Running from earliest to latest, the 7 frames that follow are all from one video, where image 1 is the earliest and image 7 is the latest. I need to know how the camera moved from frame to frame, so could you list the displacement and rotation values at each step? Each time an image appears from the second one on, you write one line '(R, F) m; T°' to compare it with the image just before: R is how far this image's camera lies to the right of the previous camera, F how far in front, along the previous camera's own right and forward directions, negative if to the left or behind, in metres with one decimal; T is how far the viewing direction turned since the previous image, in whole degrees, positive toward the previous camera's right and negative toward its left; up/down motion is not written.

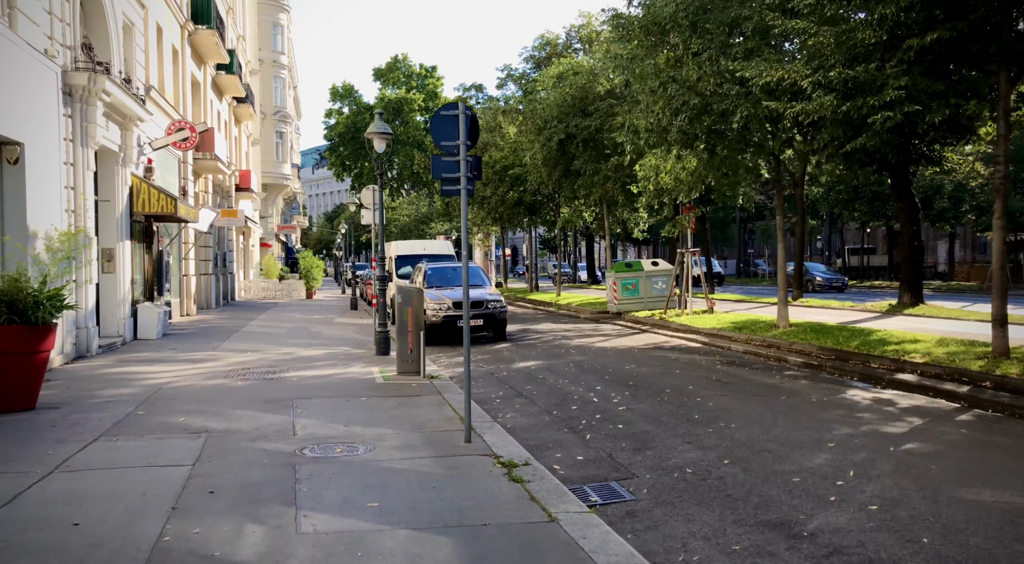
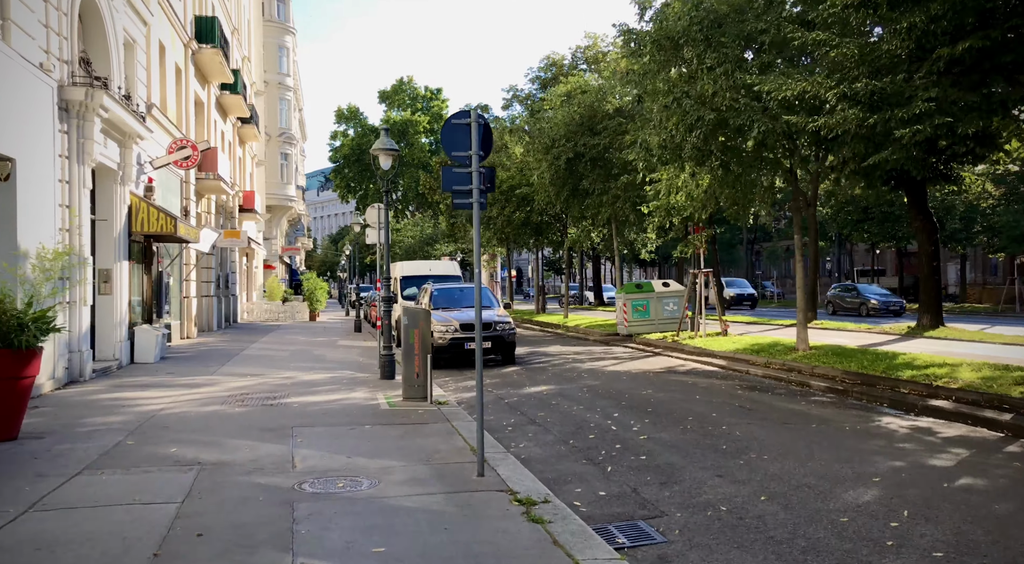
(-0.1, +0.5) m; 0°
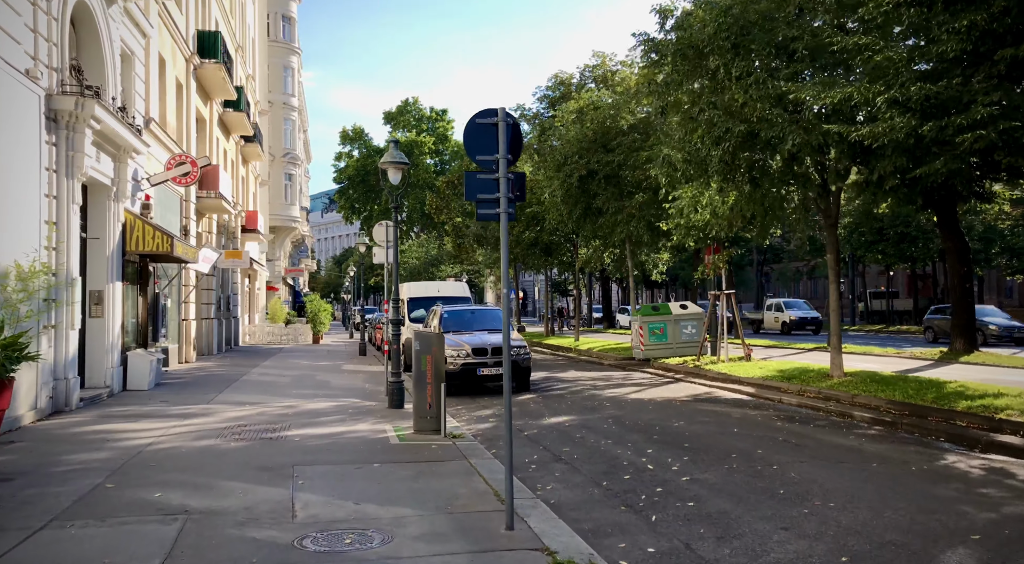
(-0.2, +0.9) m; 0°
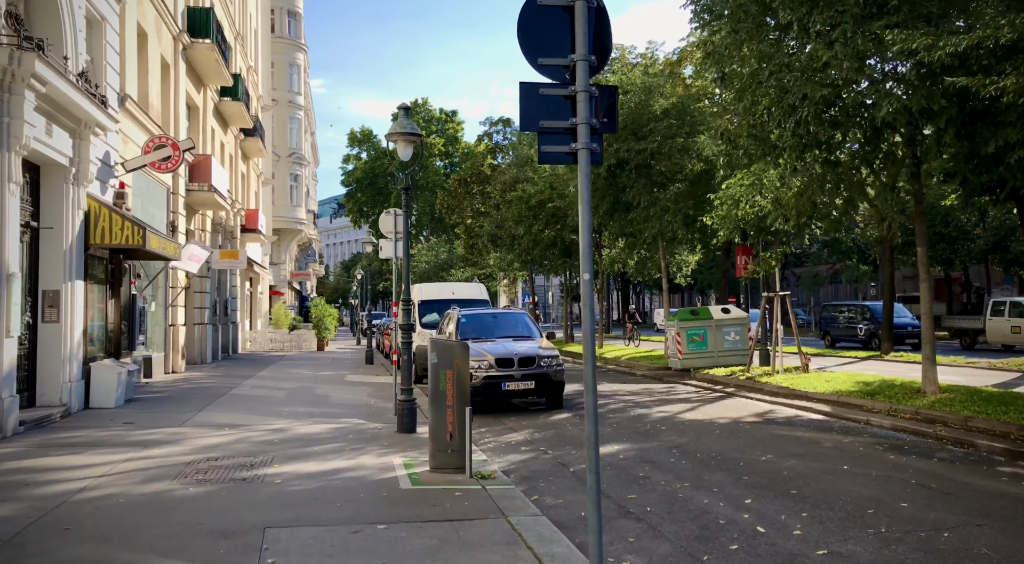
(-0.3, +2.2) m; -1°
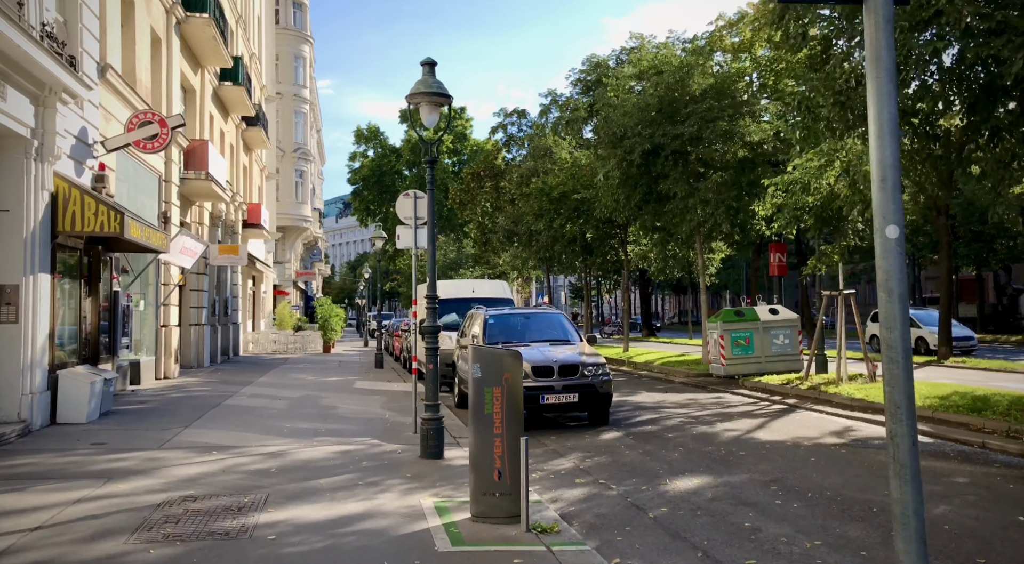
(-0.5, +1.8) m; 0°
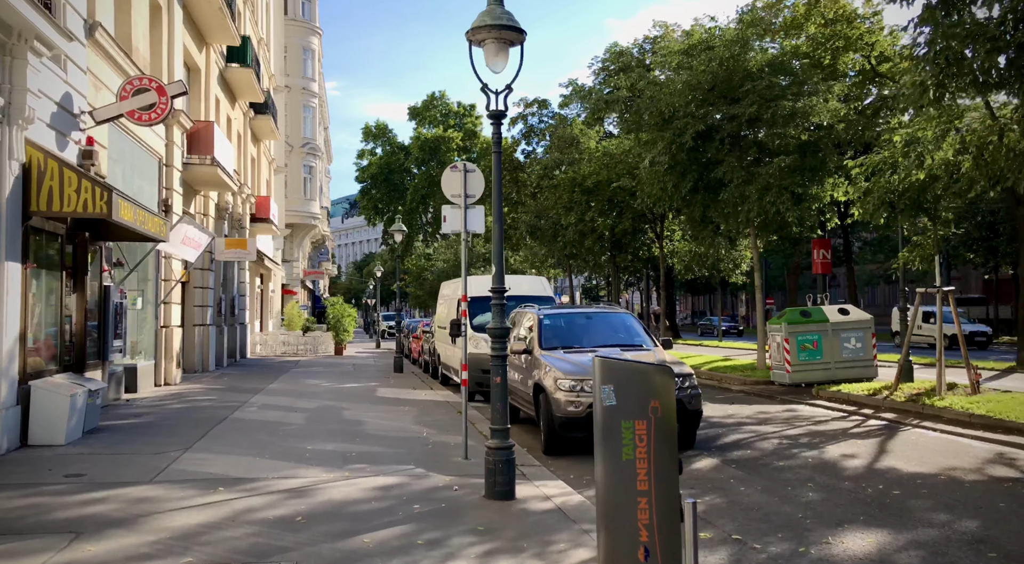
(-0.7, +1.9) m; 0°
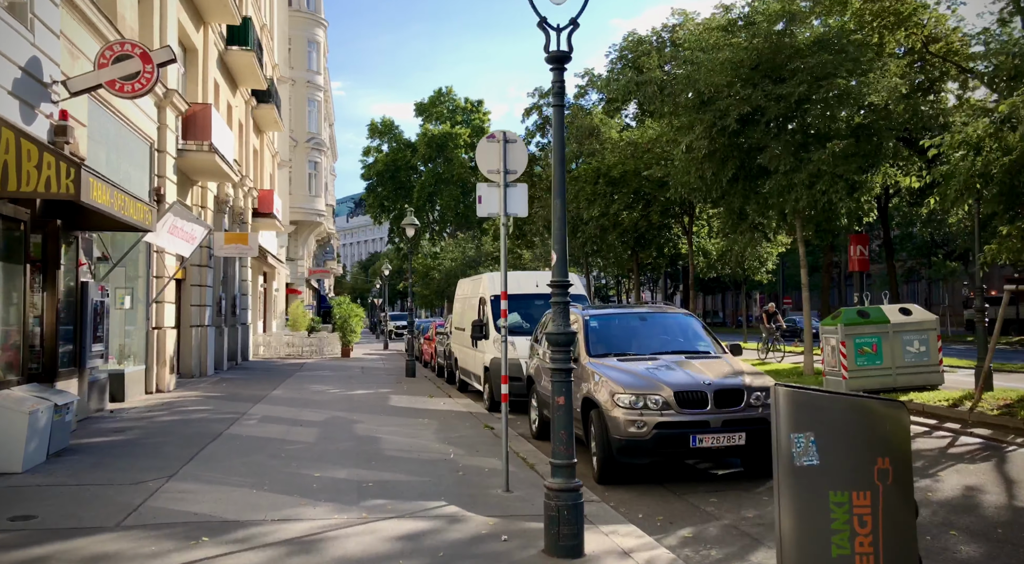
(-0.4, +1.5) m; 0°
